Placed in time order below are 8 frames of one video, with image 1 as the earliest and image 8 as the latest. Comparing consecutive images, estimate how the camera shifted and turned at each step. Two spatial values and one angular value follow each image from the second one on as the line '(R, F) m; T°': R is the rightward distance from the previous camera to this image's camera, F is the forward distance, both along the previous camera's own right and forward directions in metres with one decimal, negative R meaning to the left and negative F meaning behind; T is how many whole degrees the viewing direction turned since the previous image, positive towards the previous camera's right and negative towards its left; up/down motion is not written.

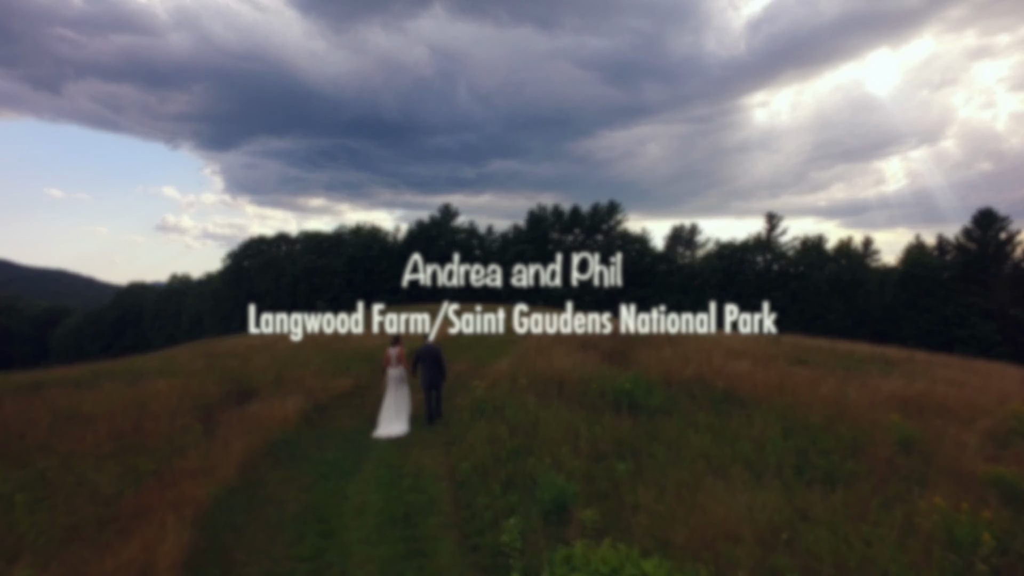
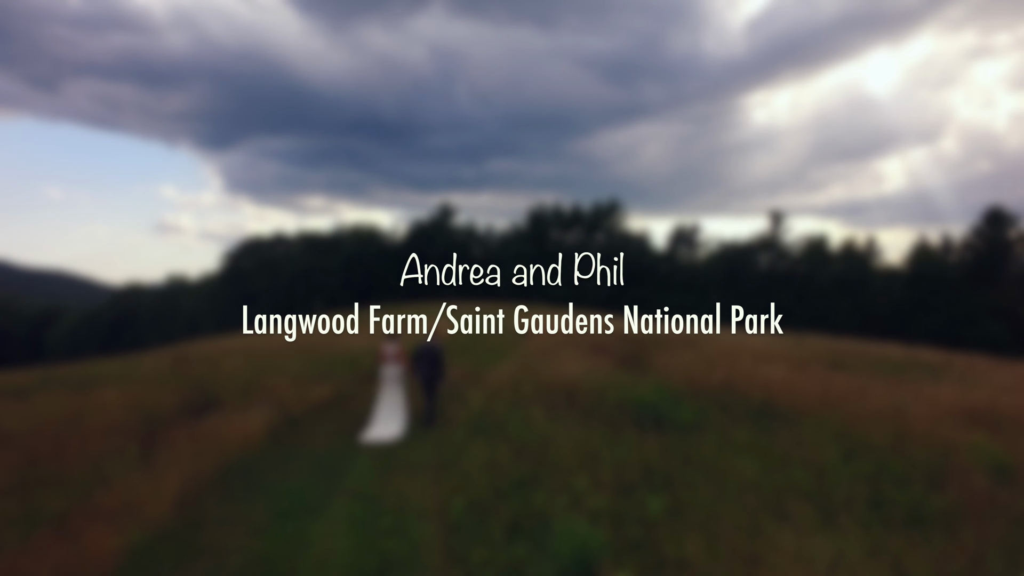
(-0.1, +2.2) m; 0°
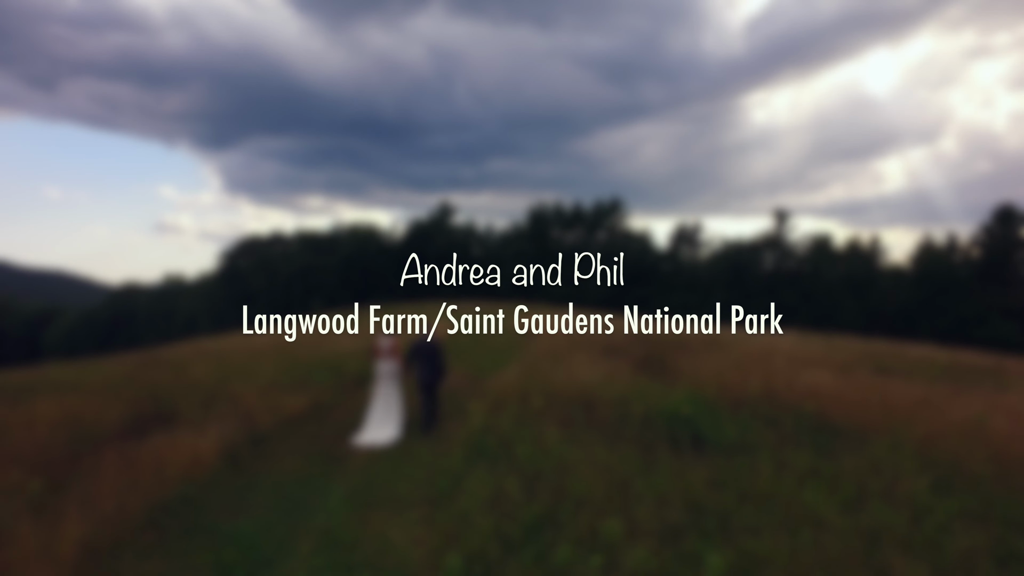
(-0.1, +2.1) m; 0°
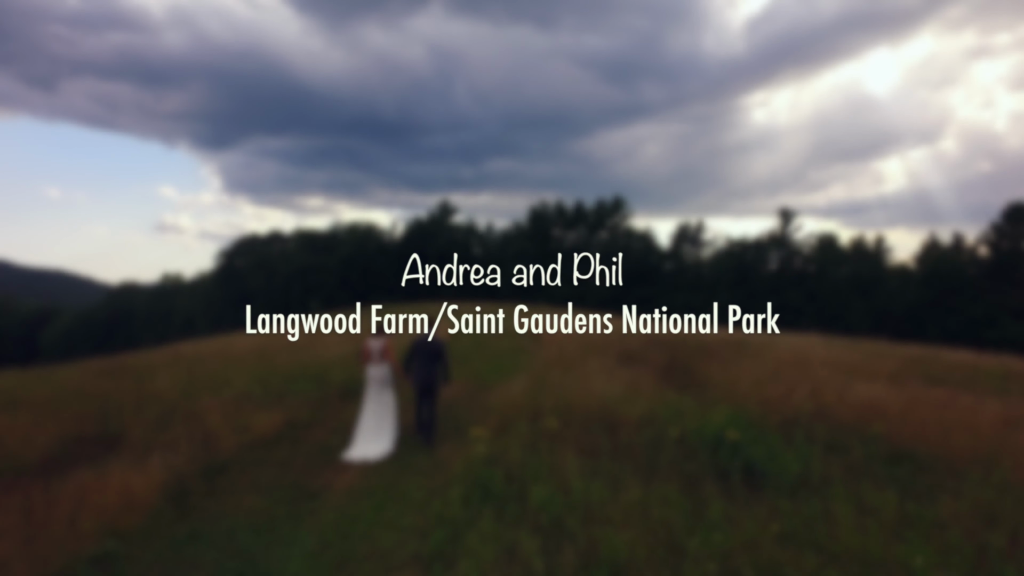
(-0.1, +1.9) m; 0°
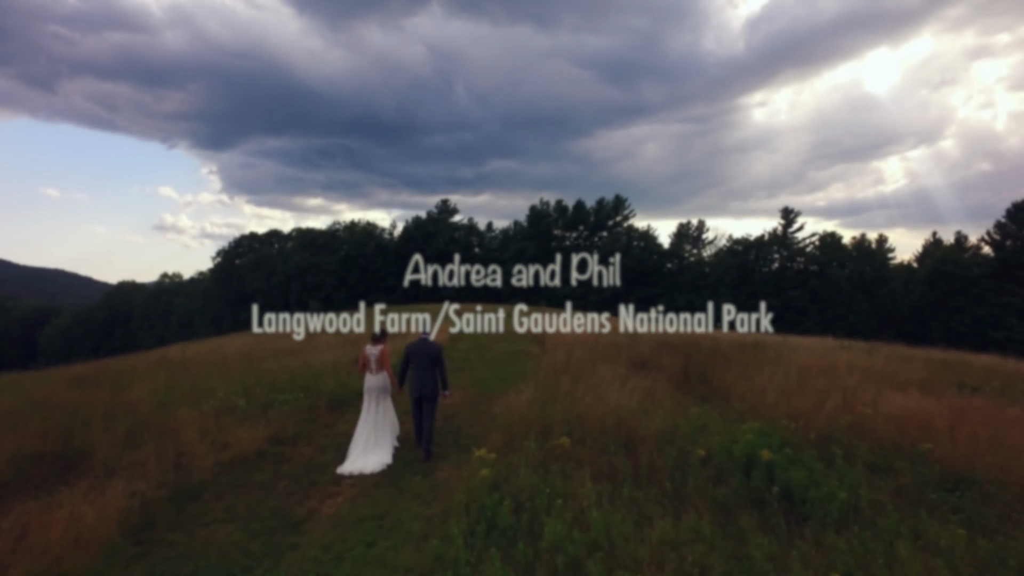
(-0.1, +1.0) m; 0°
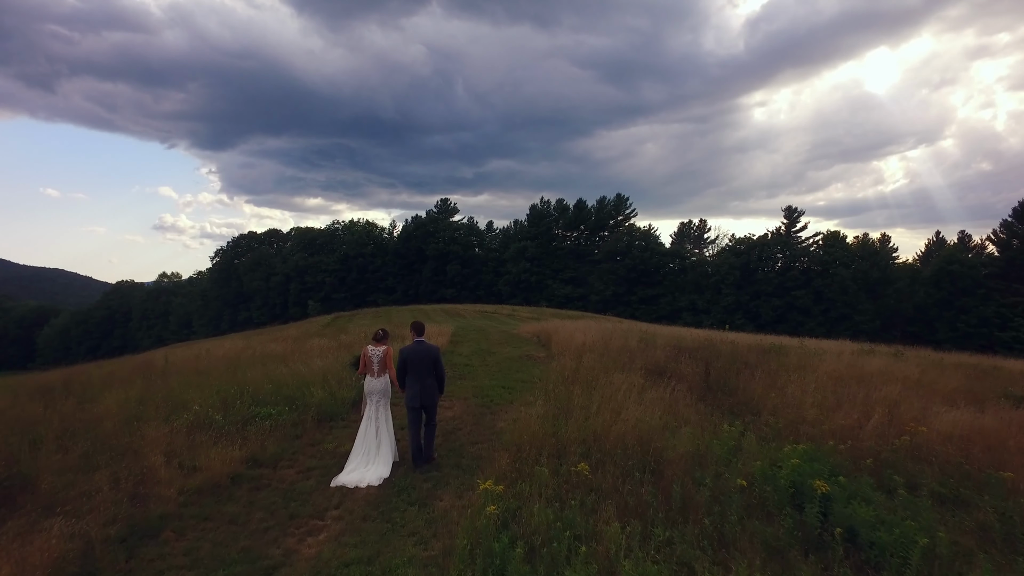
(-0.1, +1.2) m; 0°
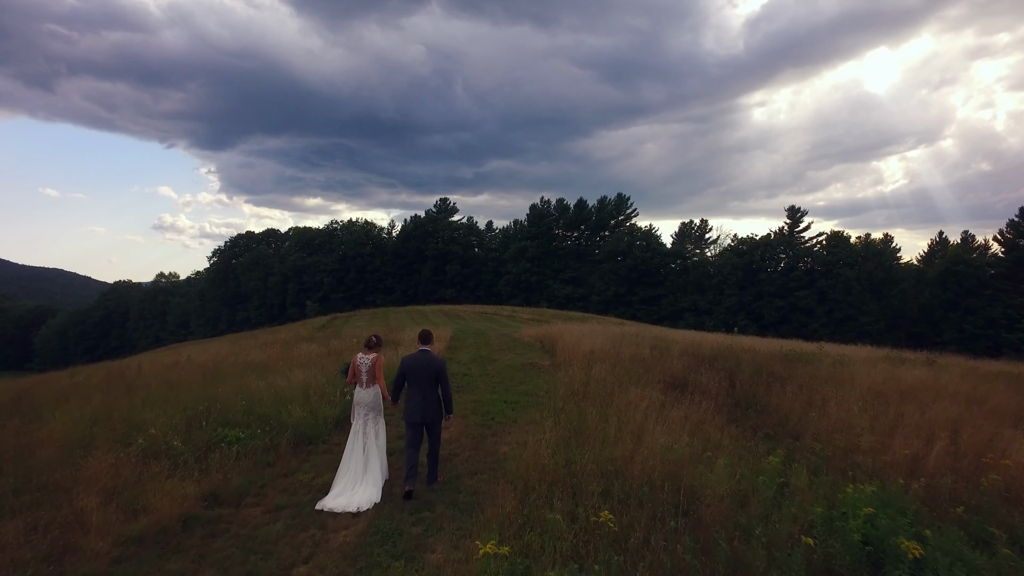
(-0.1, +1.4) m; 0°
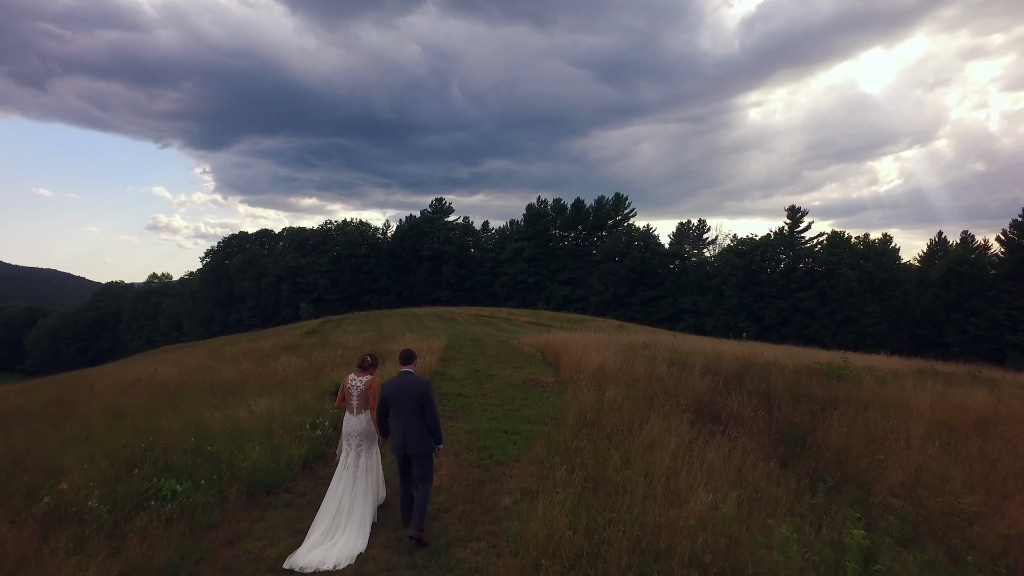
(-0.1, +1.9) m; 0°
